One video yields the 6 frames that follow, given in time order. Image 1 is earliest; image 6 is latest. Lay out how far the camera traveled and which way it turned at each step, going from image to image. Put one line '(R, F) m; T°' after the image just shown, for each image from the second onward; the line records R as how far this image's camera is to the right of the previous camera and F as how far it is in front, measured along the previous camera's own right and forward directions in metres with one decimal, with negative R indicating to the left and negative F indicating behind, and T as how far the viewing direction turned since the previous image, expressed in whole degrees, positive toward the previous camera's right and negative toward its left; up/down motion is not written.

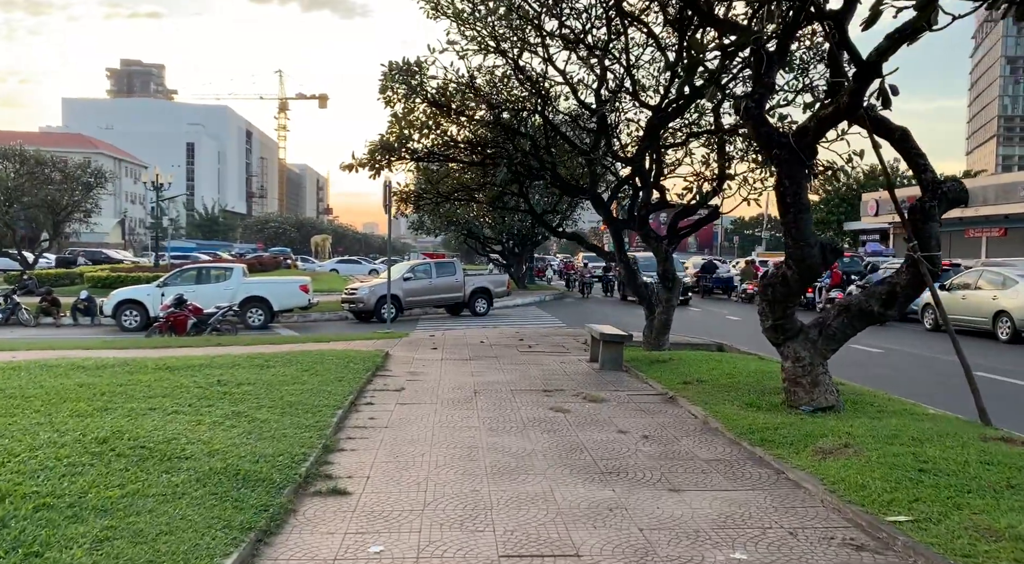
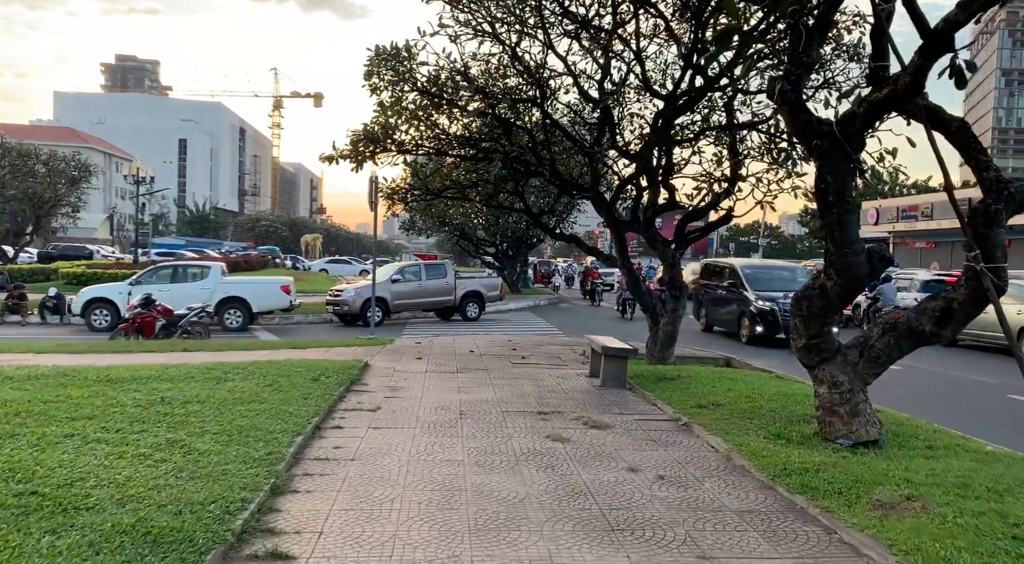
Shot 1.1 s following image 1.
(0.0, +1.1) m; 0°
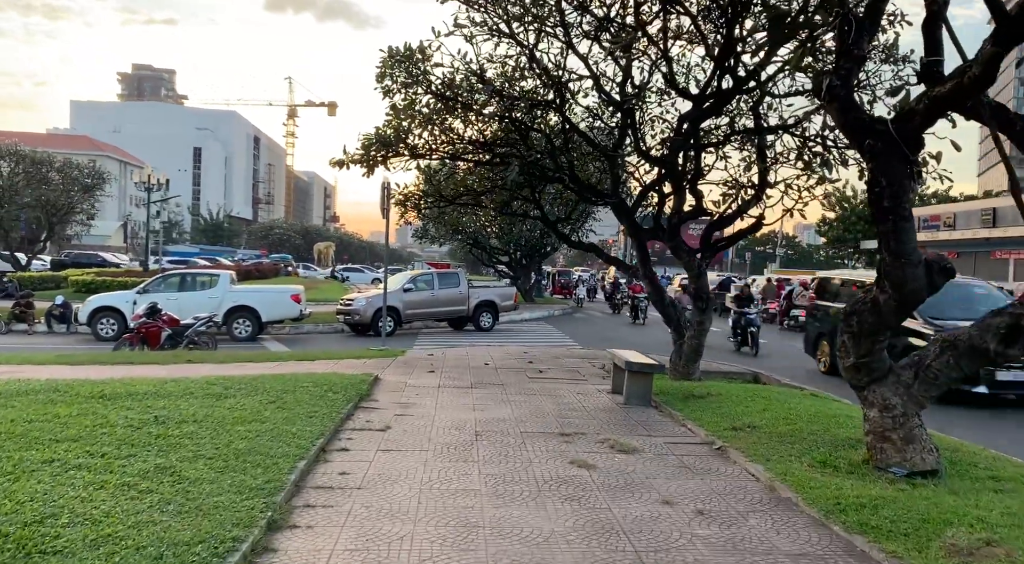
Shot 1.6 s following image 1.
(-0.1, +0.5) m; -1°
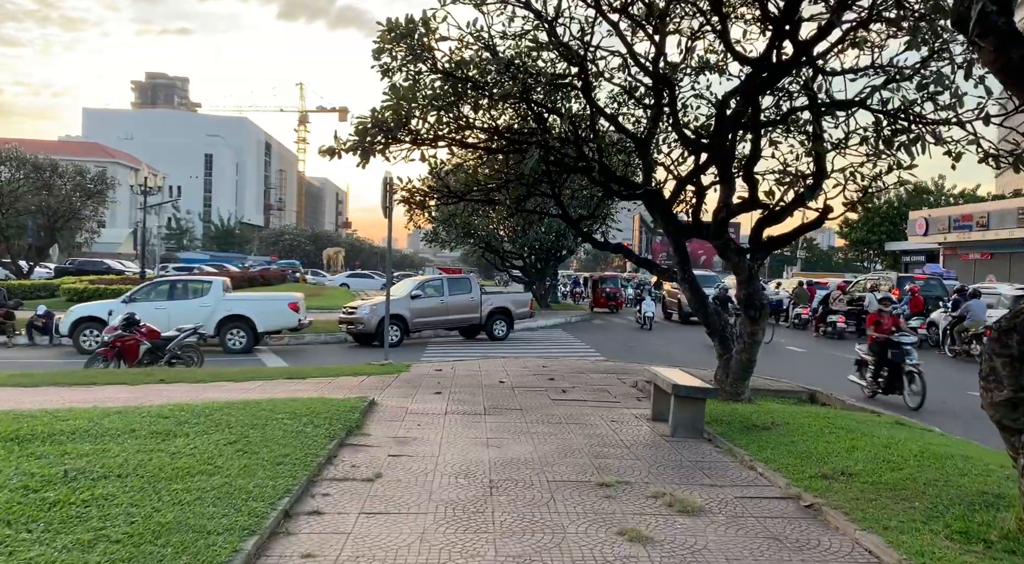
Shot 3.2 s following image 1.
(-0.1, +1.6) m; -1°
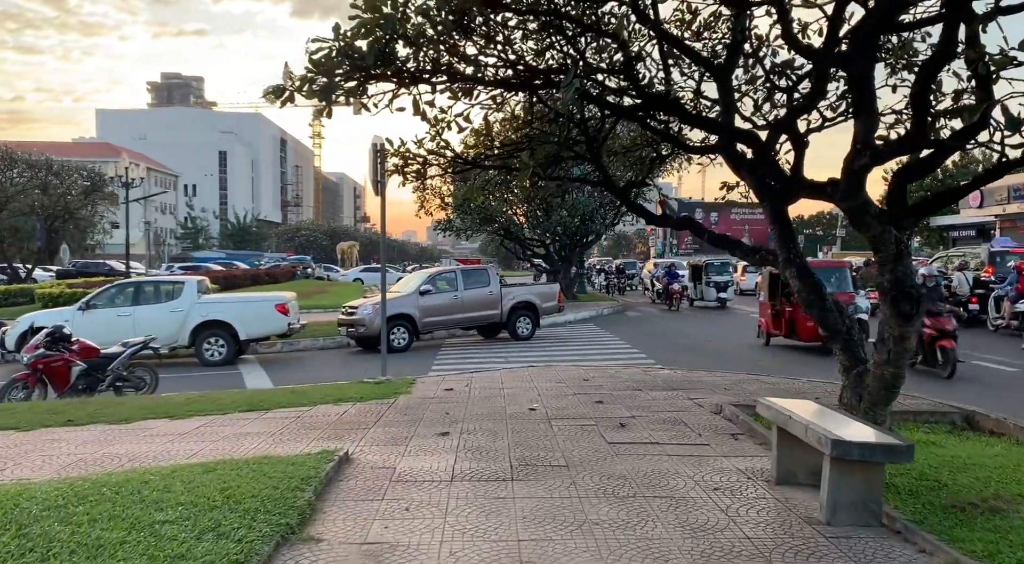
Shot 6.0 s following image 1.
(-0.1, +3.0) m; -1°
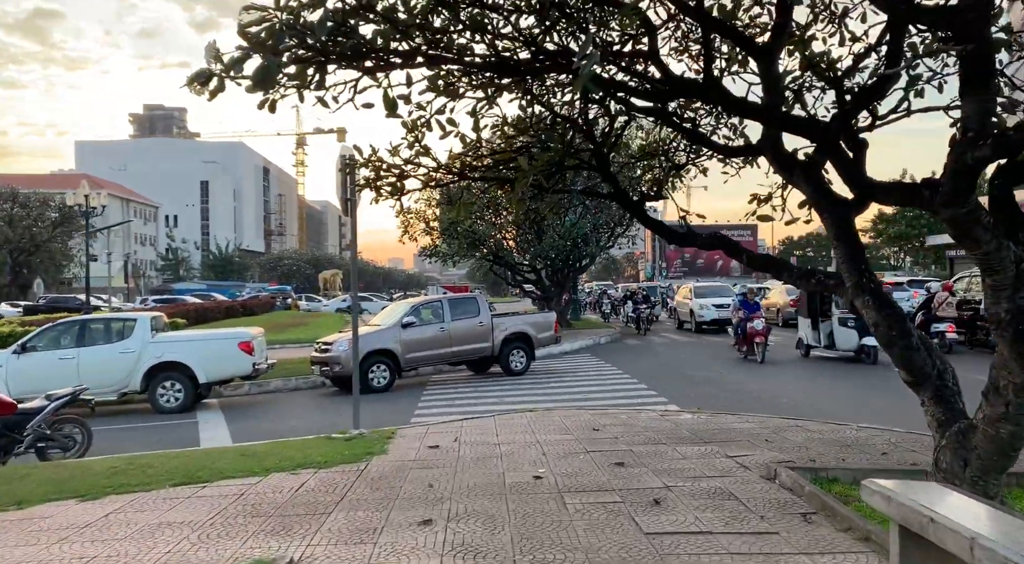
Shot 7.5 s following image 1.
(-0.1, +1.6) m; +1°
